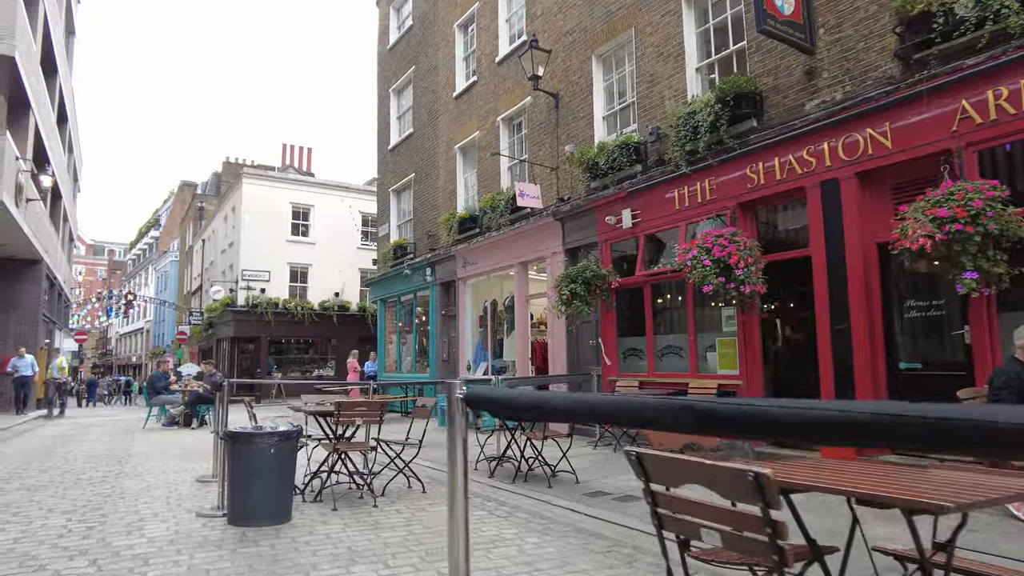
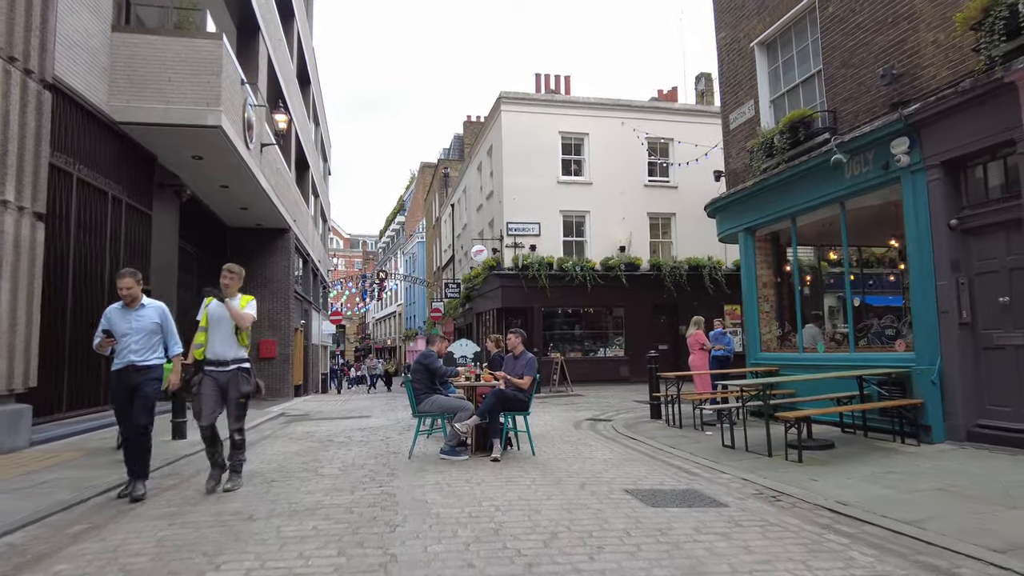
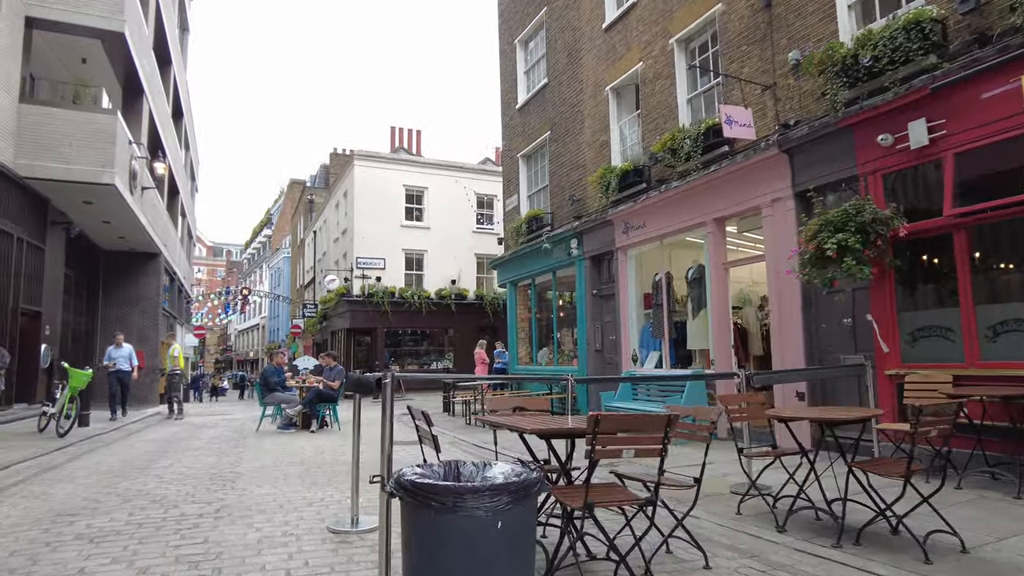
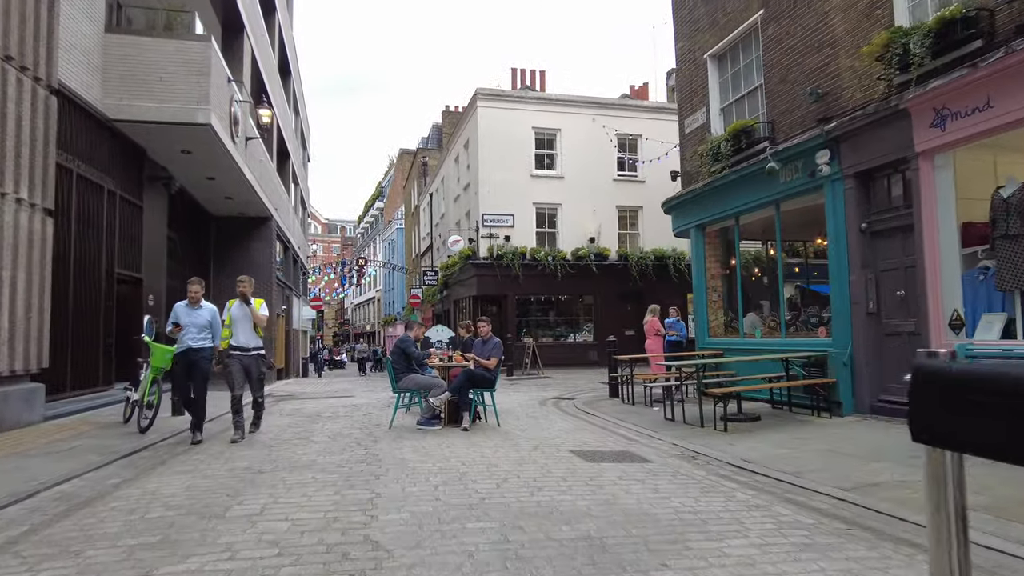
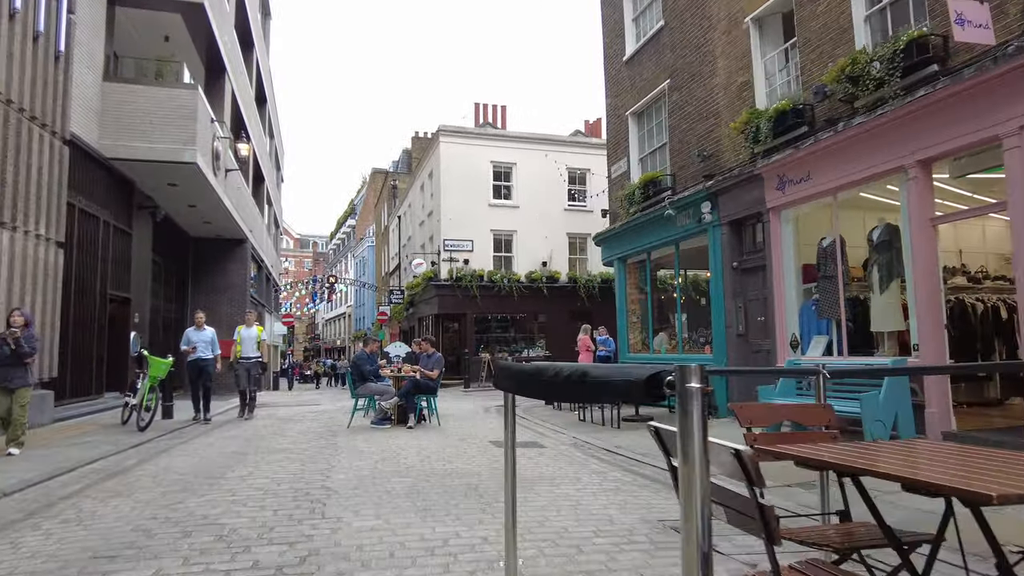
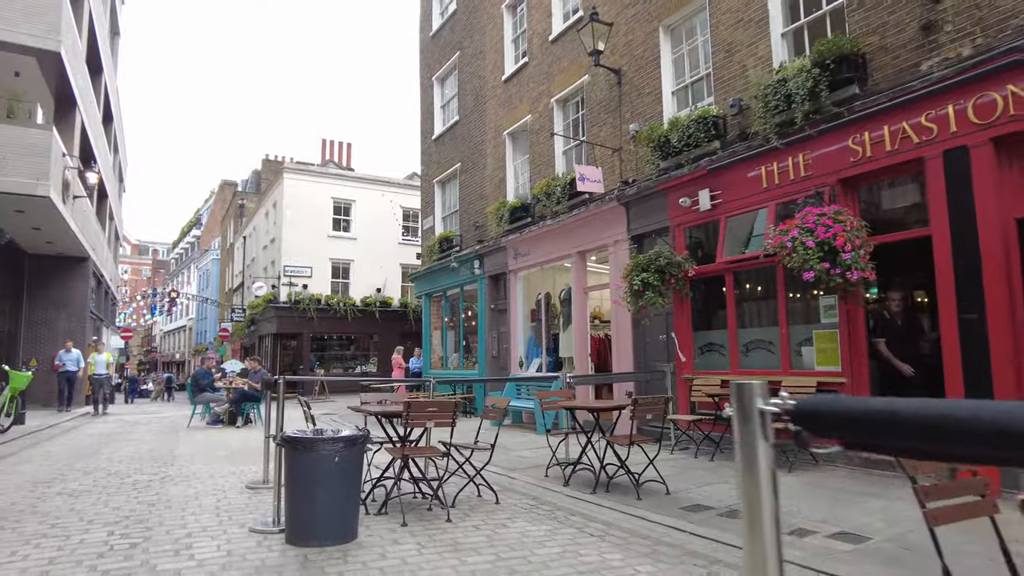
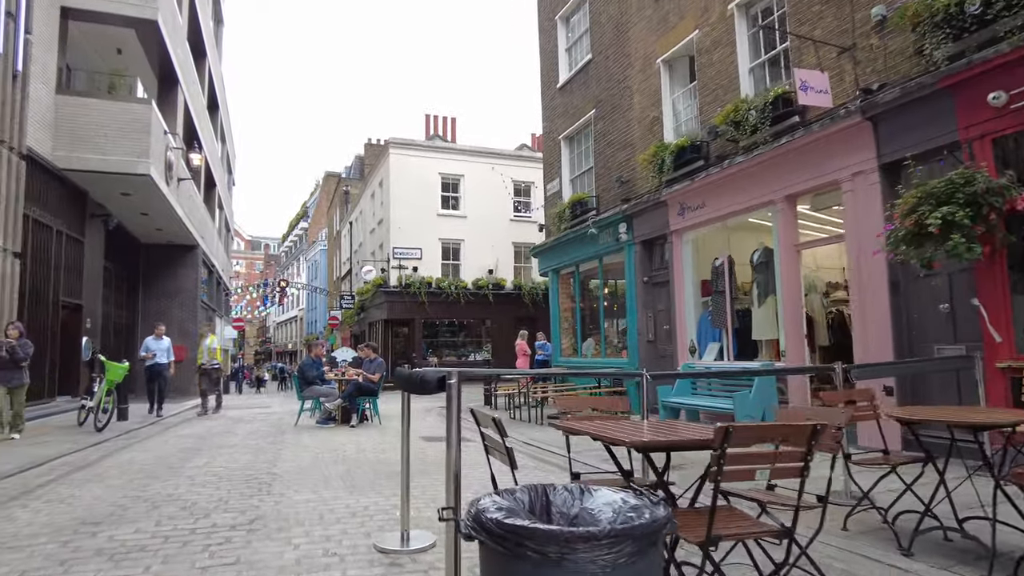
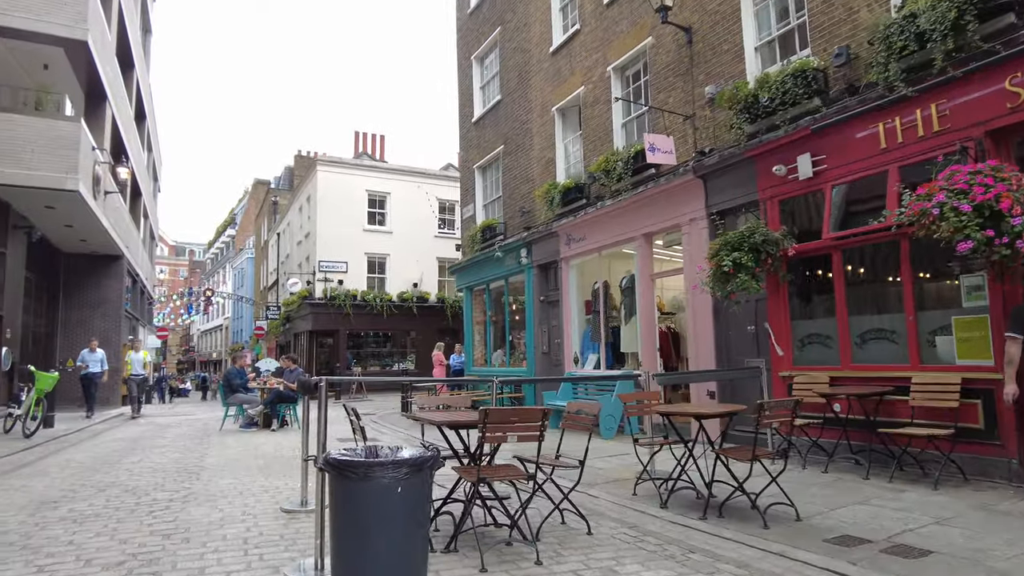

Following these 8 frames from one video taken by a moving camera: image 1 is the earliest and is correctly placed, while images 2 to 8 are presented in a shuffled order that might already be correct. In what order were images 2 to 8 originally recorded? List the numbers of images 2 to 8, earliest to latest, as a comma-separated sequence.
6, 8, 3, 7, 5, 4, 2
